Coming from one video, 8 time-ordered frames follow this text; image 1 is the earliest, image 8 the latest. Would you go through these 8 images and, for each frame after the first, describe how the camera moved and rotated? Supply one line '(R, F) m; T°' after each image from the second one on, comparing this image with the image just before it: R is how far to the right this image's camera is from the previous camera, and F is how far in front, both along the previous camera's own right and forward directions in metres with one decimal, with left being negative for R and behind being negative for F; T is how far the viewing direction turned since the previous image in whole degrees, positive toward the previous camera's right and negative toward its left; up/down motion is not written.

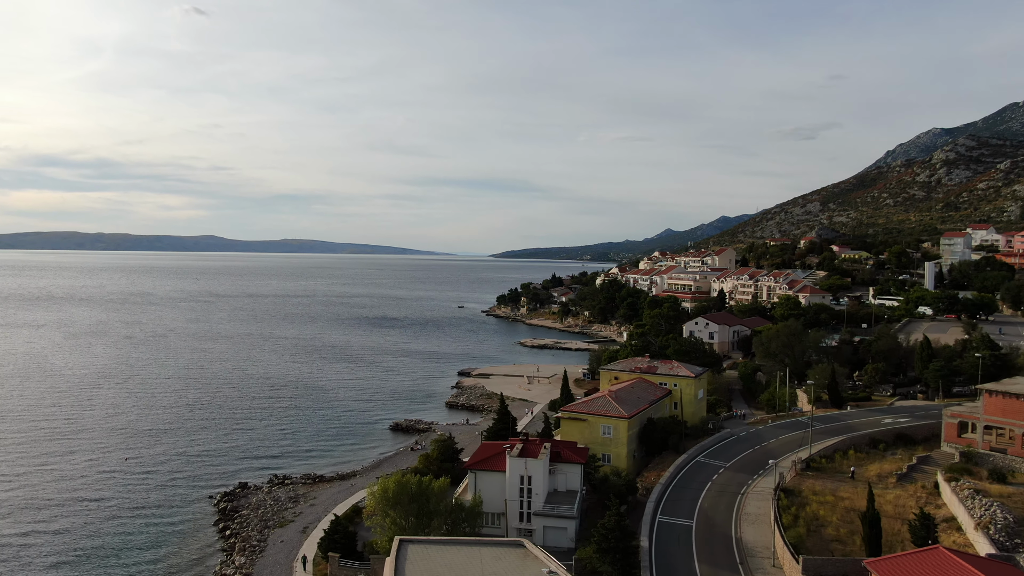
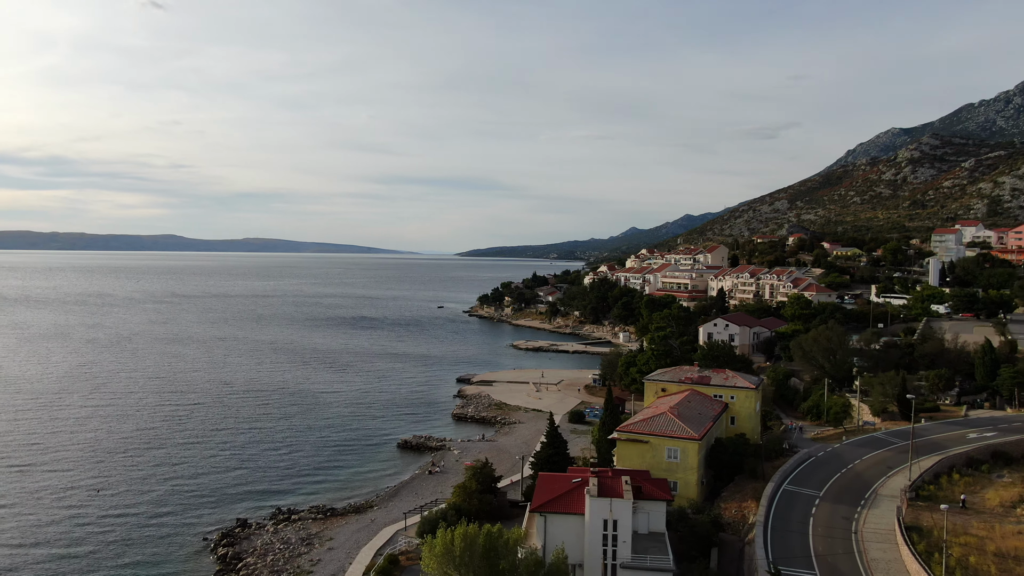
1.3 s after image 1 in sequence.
(-3.0, +4.7) m; +3°
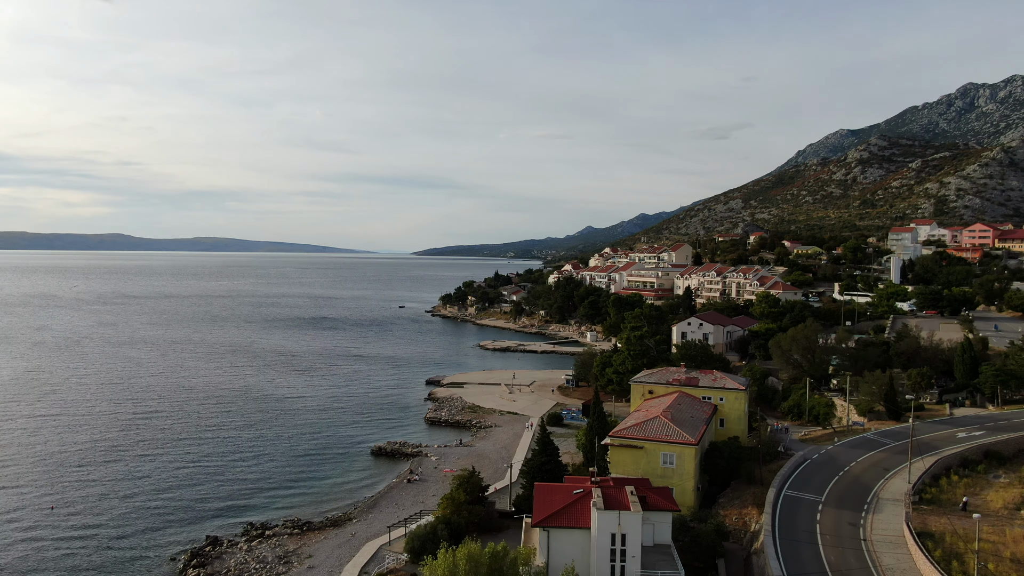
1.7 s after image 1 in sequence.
(-1.1, +1.3) m; +3°
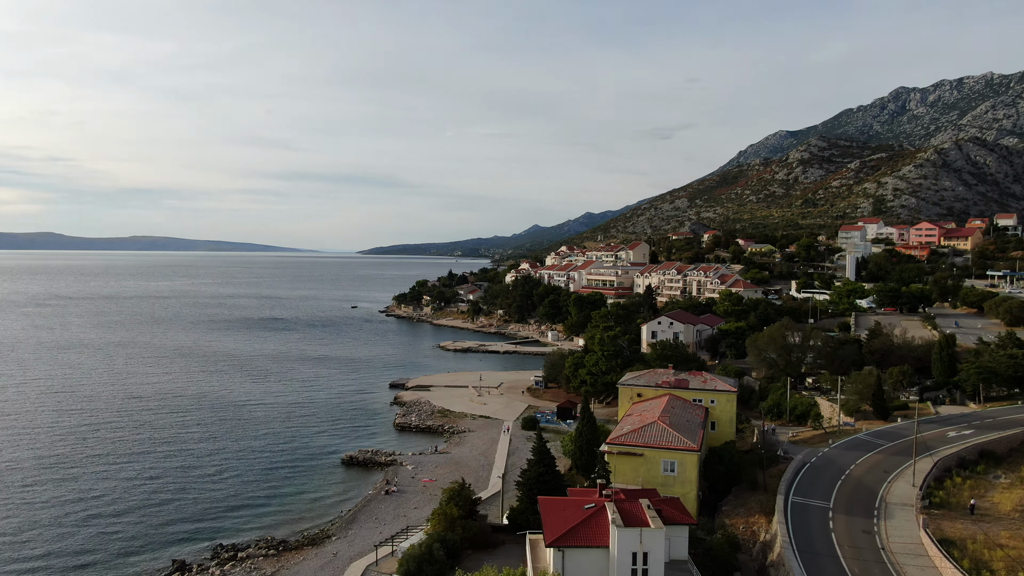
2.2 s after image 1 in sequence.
(-1.5, +1.6) m; +4°
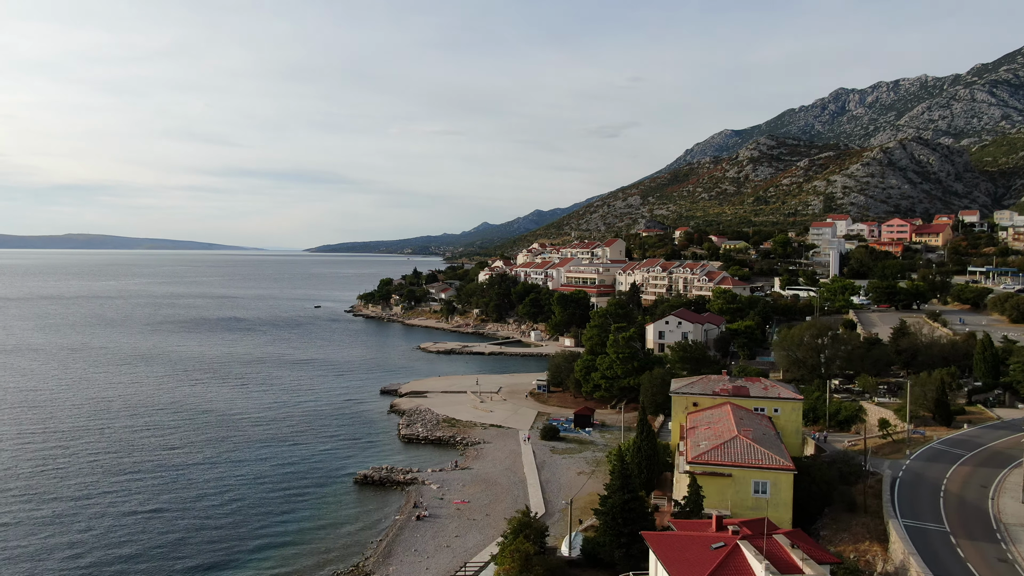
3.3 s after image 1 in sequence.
(-3.5, +3.3) m; +4°
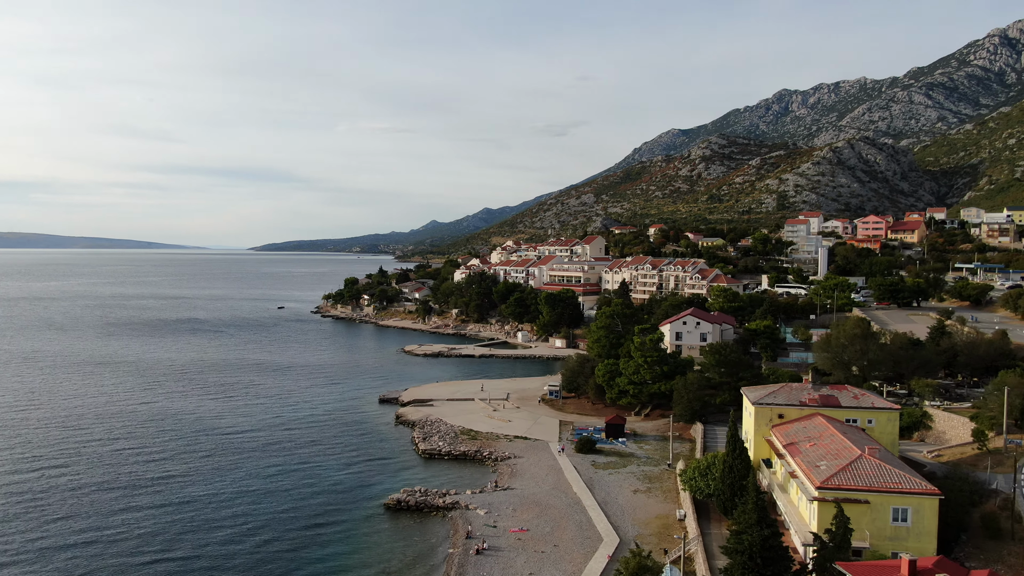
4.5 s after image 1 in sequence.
(-3.9, +3.5) m; +4°
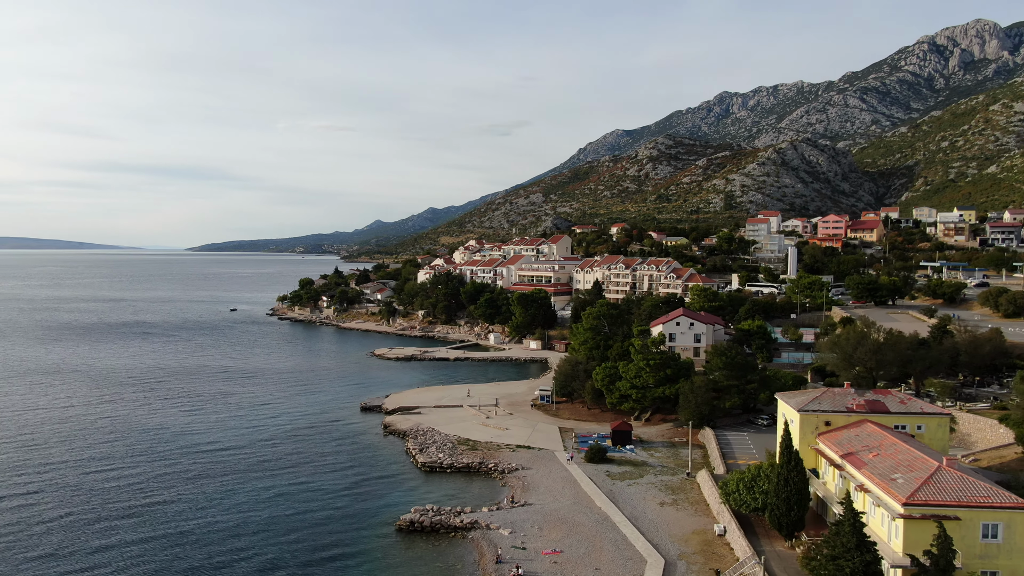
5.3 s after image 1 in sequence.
(-2.7, +2.2) m; +4°
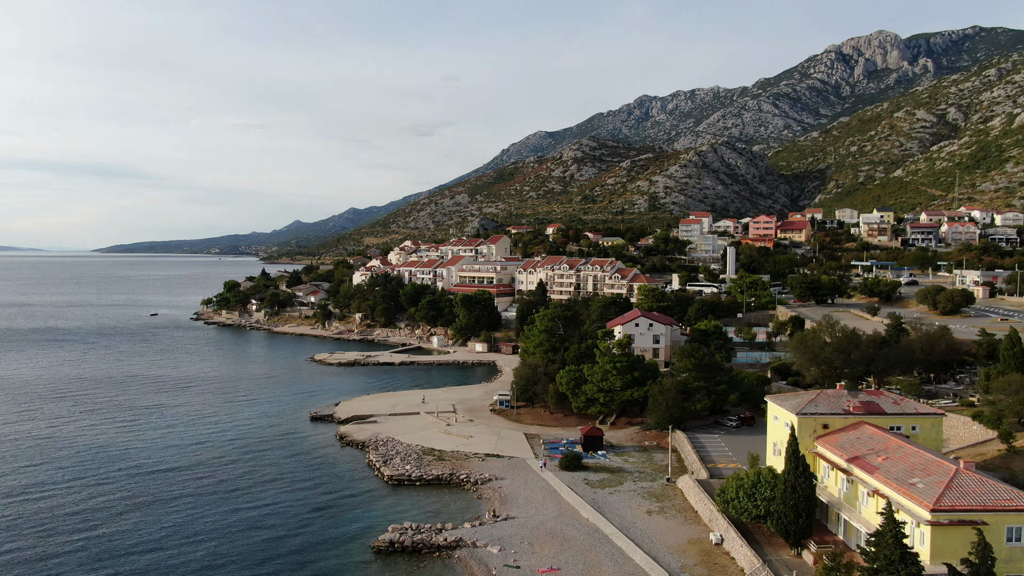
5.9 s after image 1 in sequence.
(-2.0, +1.6) m; +6°
